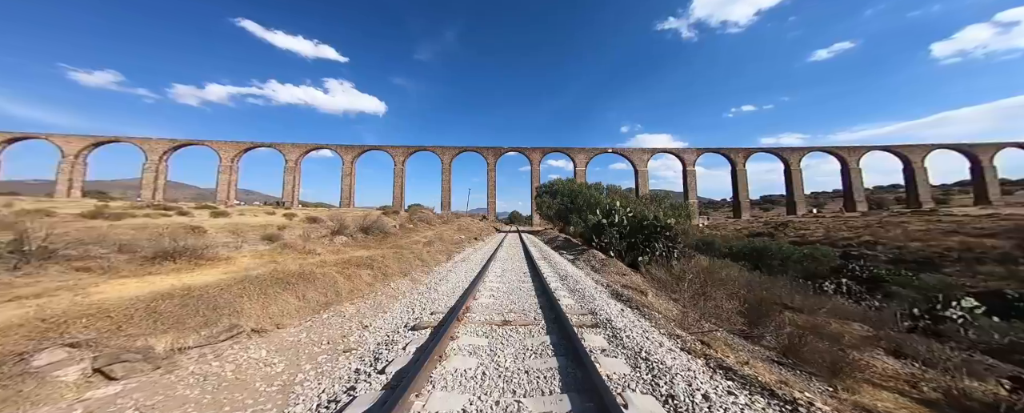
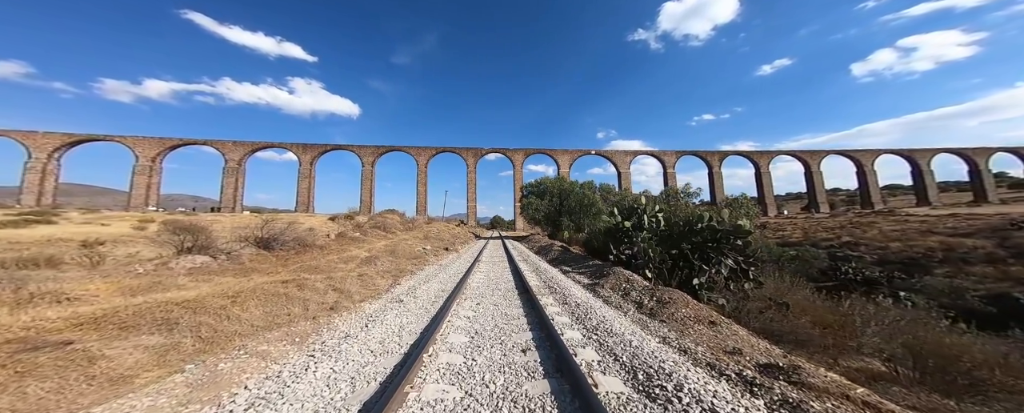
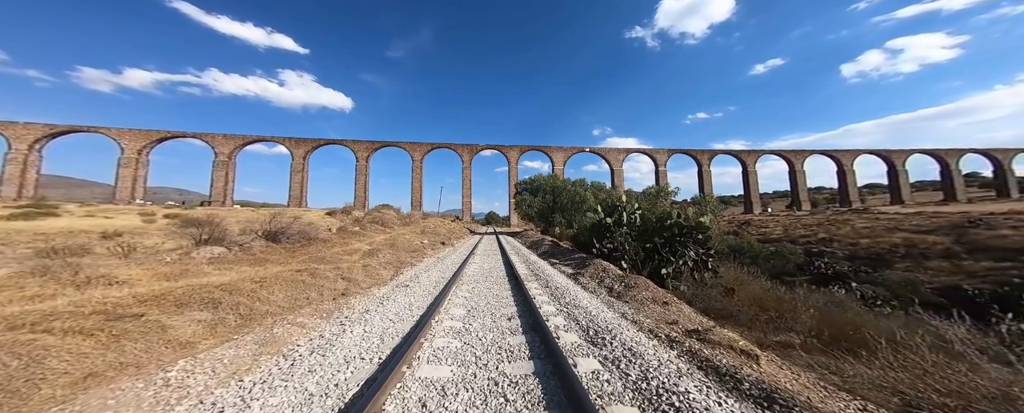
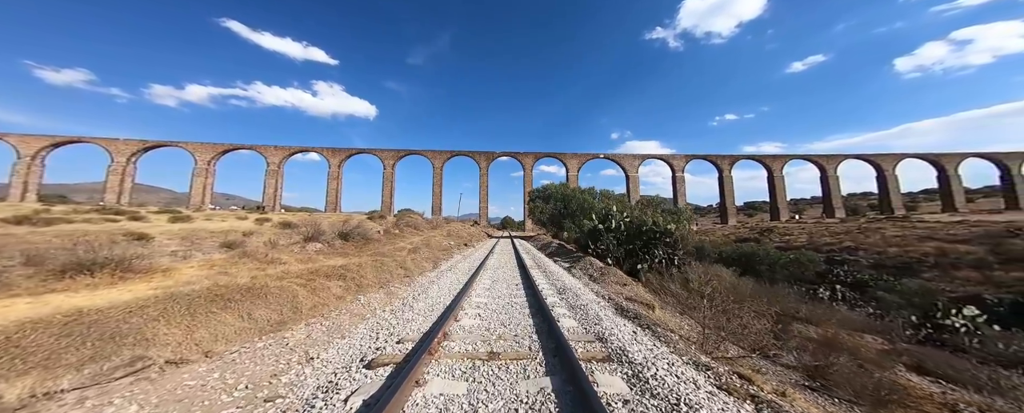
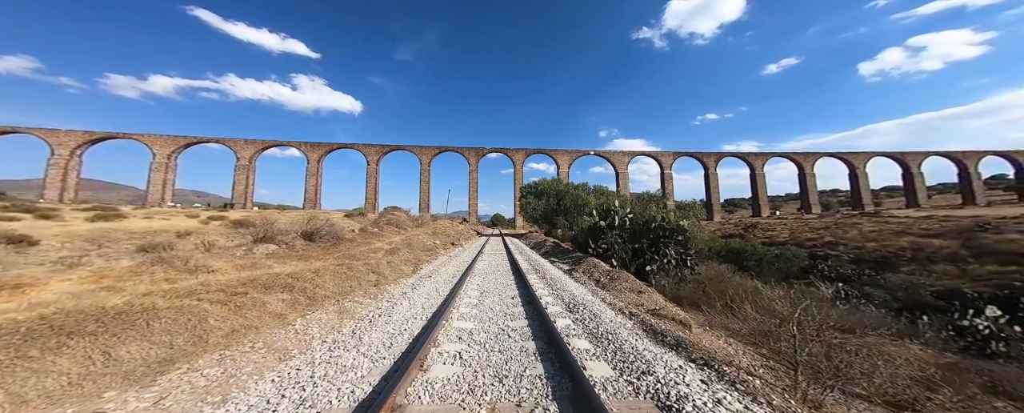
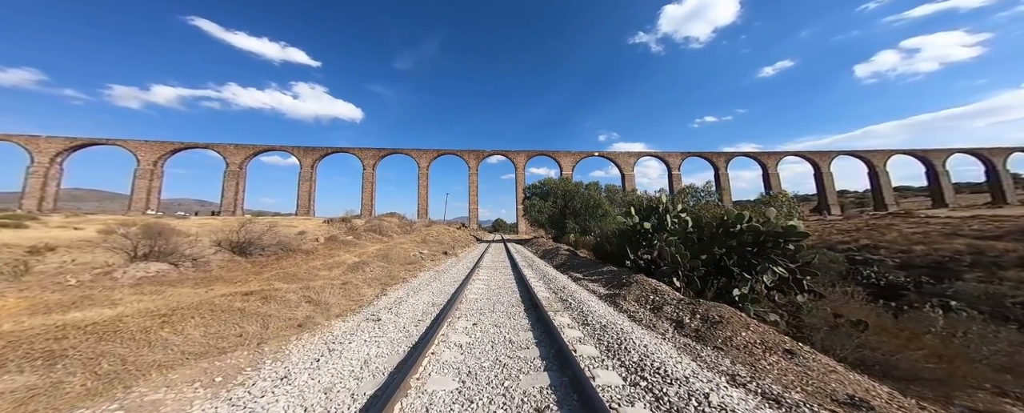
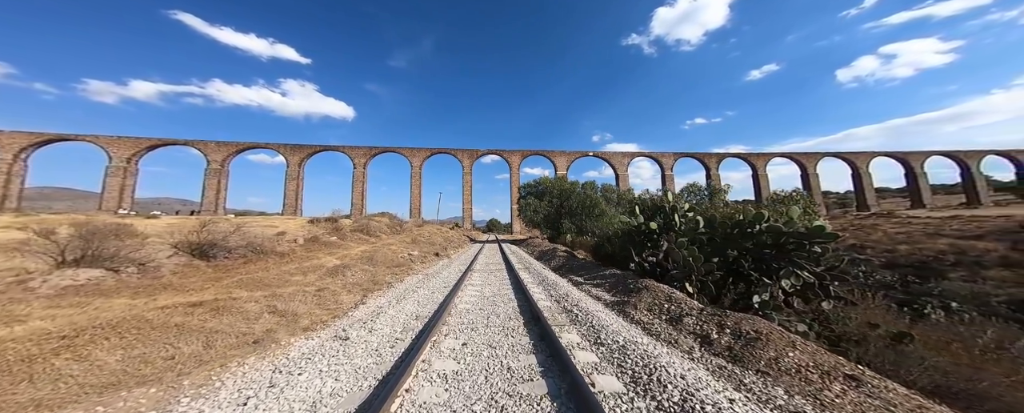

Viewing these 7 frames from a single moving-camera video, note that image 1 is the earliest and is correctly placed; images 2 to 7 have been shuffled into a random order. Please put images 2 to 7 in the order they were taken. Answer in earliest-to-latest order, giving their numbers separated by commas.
4, 5, 3, 2, 6, 7
